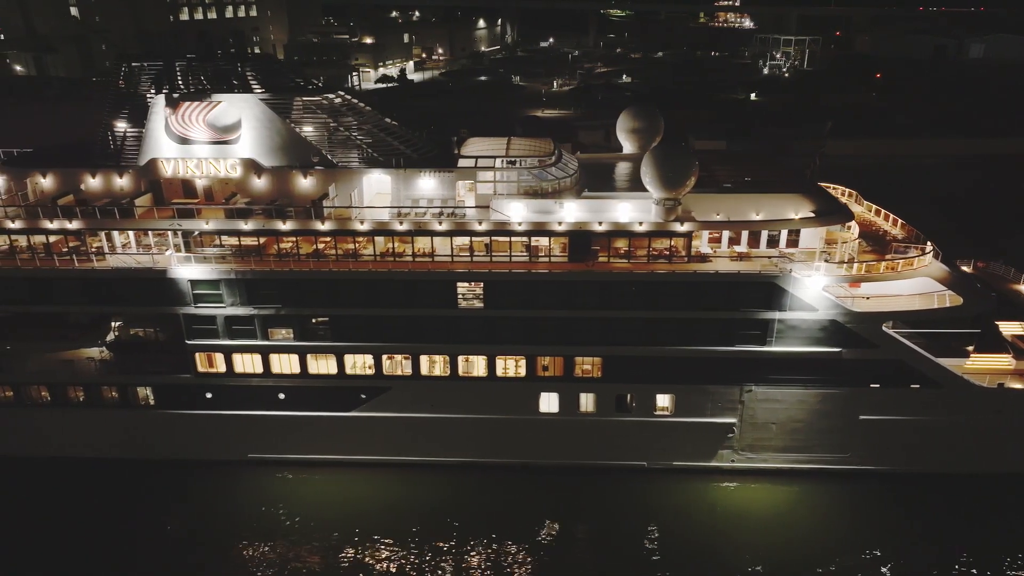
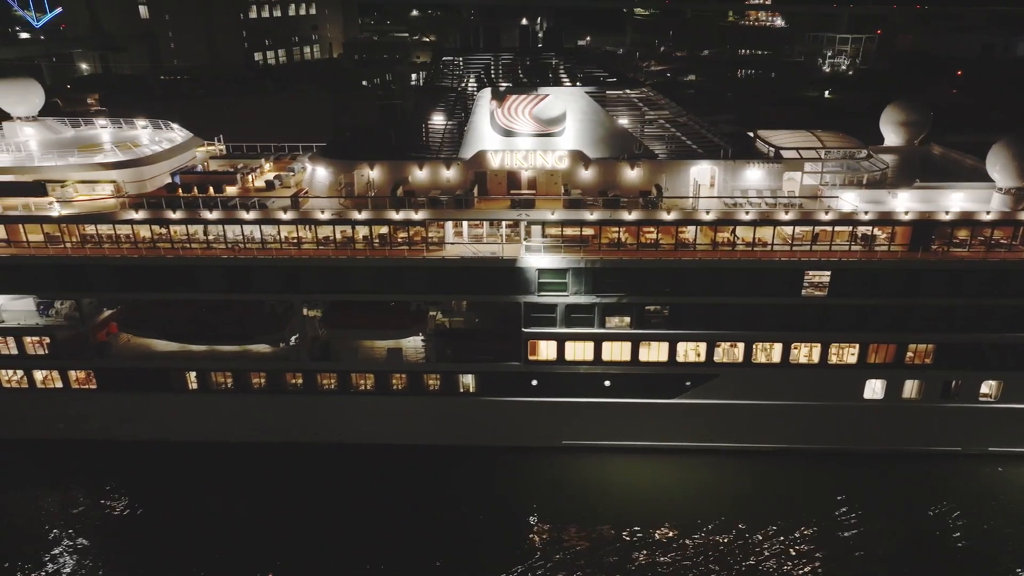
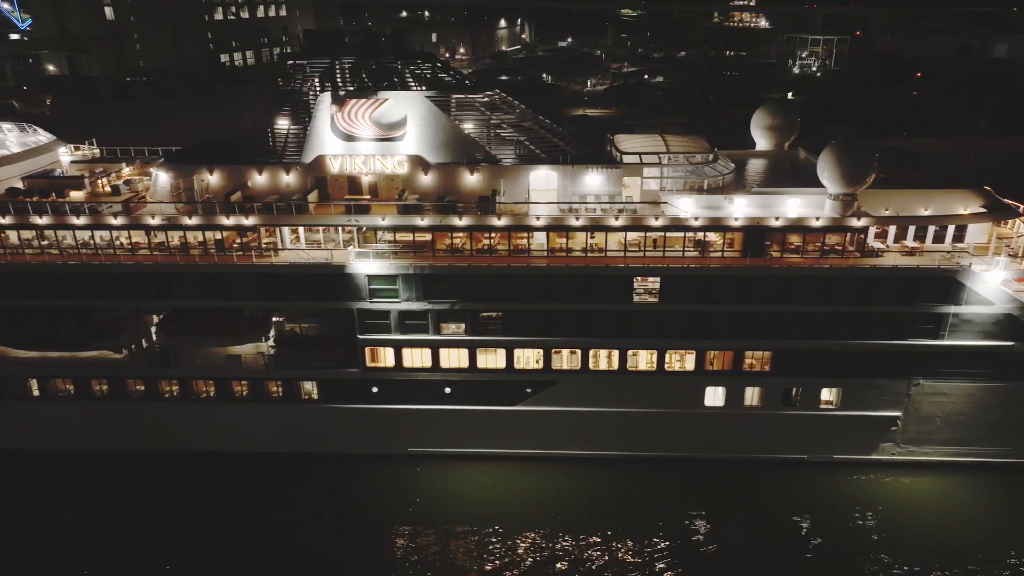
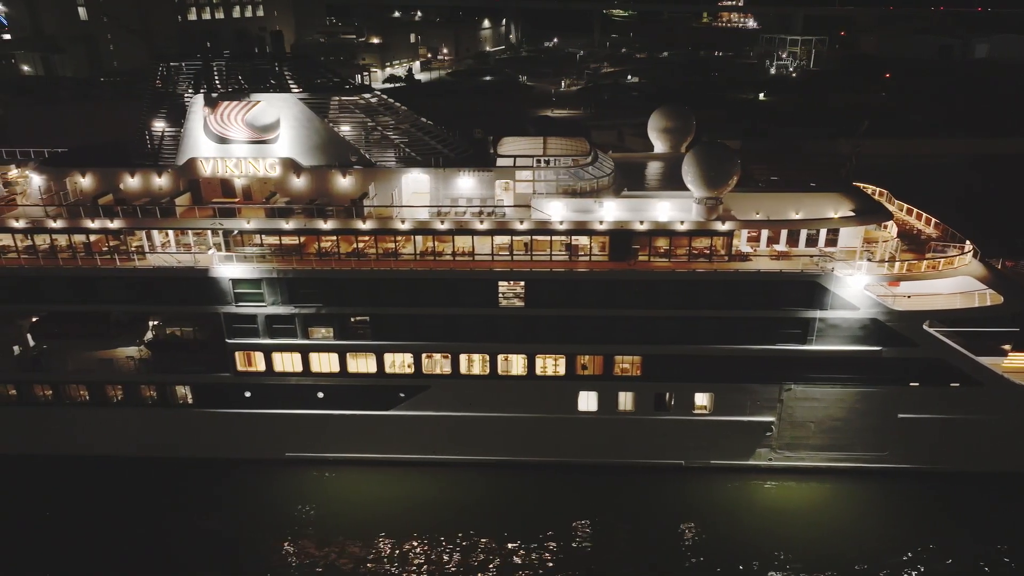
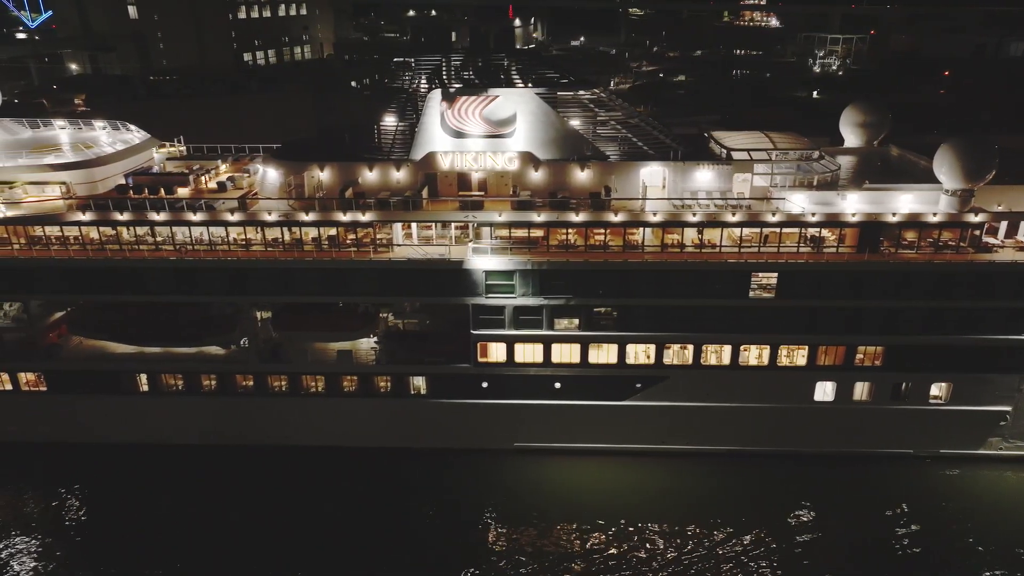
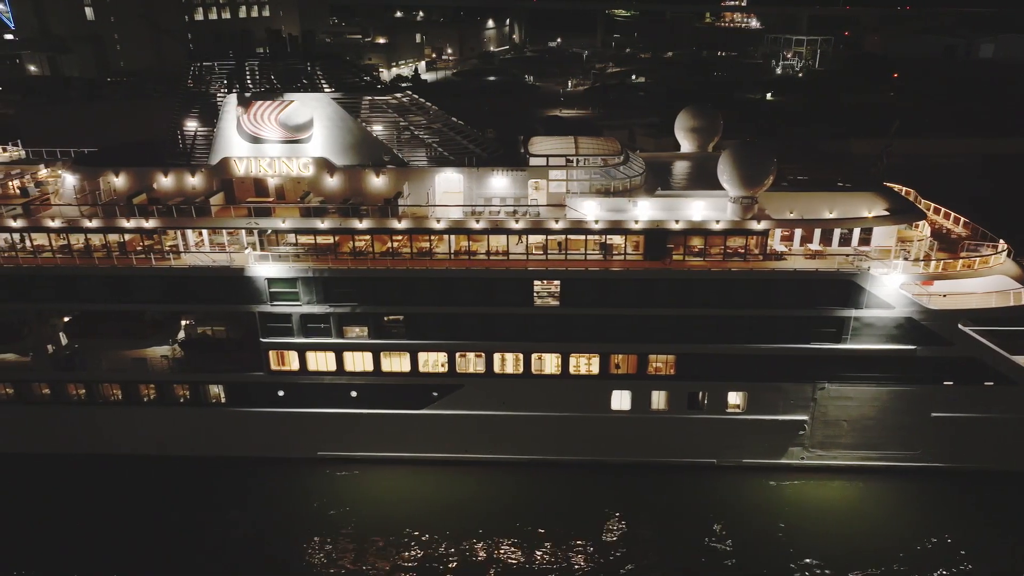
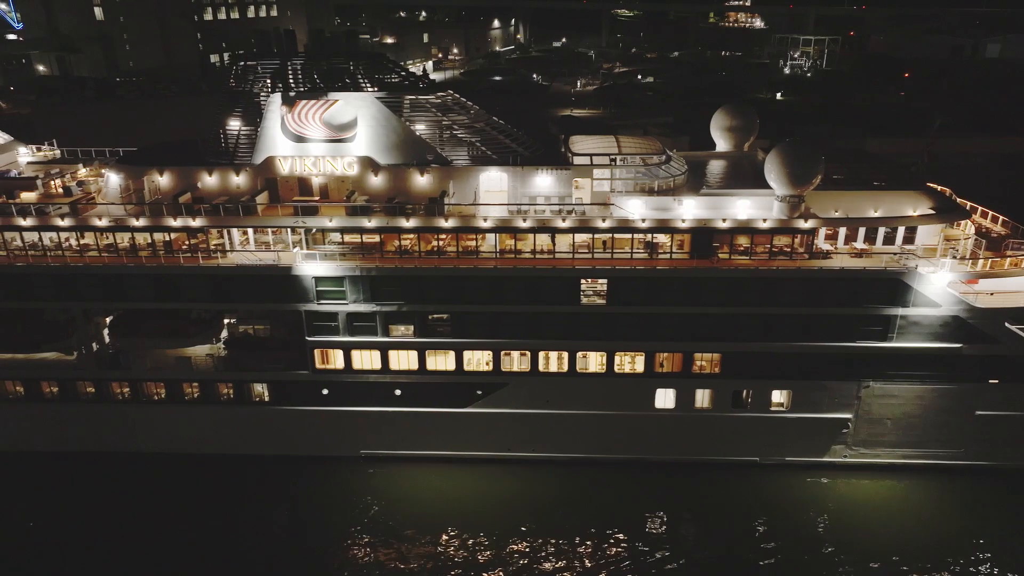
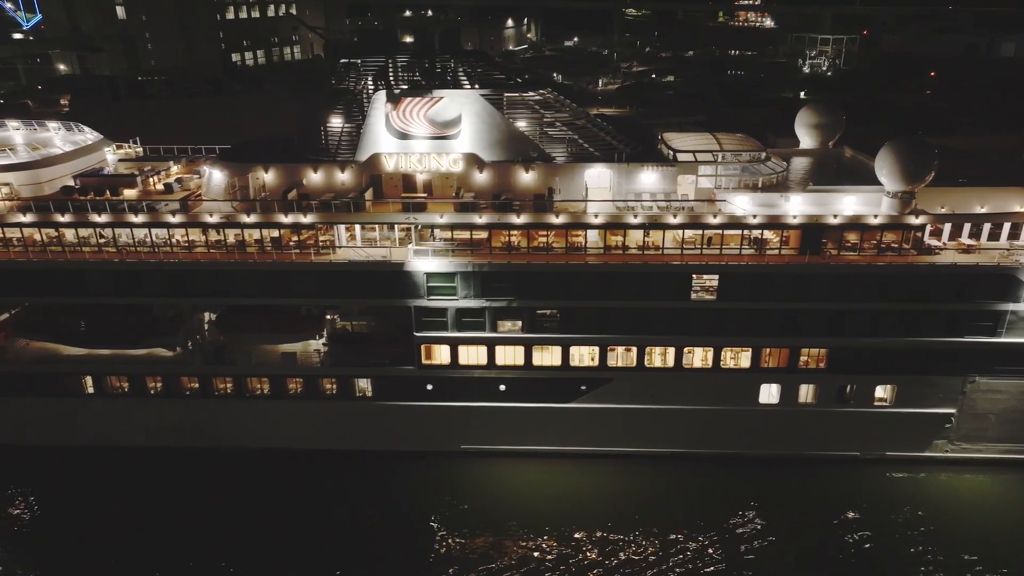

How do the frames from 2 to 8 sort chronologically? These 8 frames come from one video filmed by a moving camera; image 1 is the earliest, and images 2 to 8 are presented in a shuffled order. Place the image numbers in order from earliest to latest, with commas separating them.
4, 6, 7, 3, 8, 5, 2
